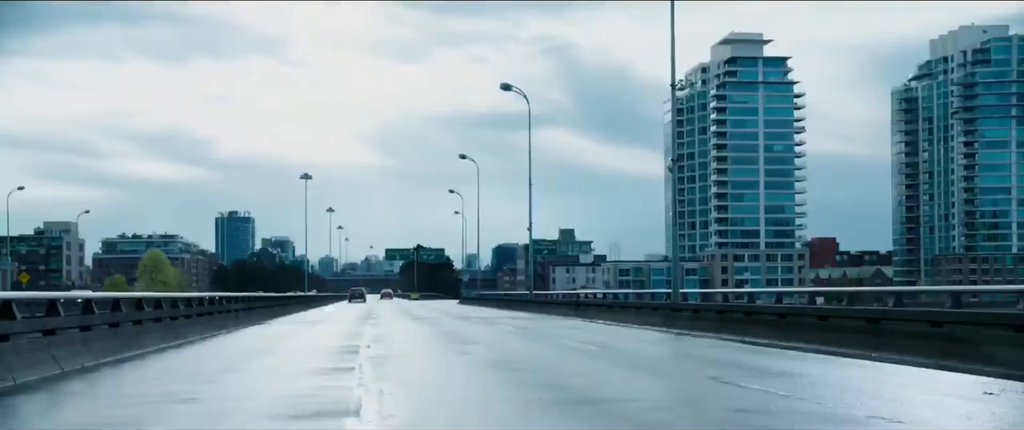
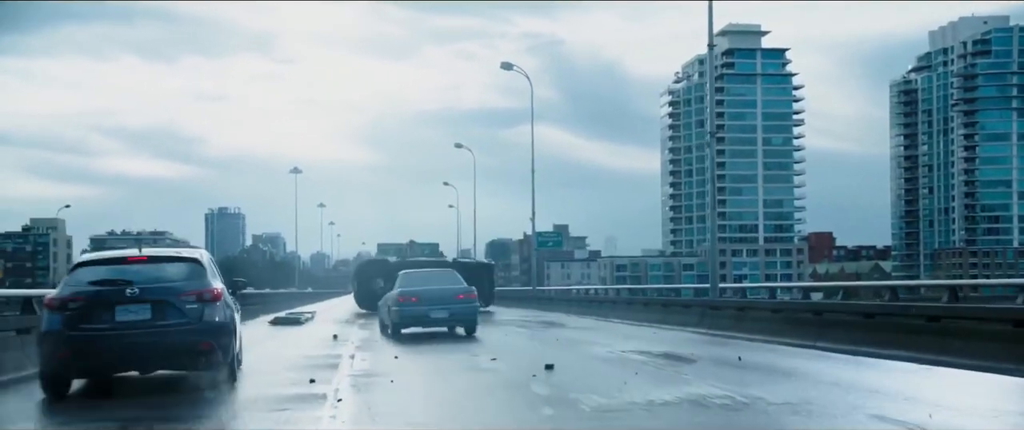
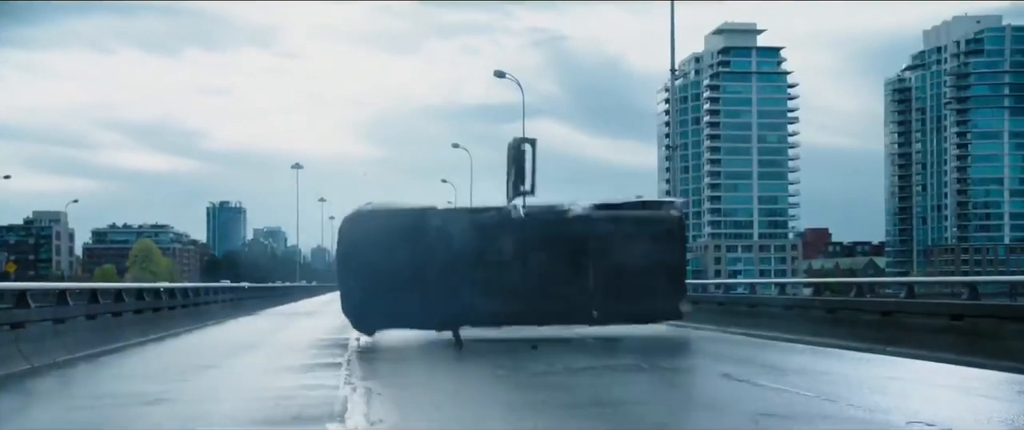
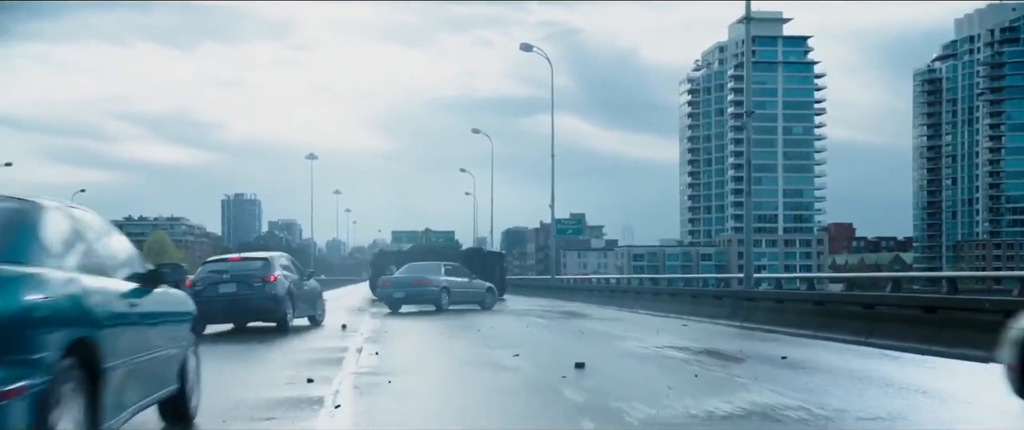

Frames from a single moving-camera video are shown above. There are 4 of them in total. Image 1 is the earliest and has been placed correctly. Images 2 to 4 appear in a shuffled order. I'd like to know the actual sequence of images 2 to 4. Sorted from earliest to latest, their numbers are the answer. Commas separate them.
3, 2, 4
